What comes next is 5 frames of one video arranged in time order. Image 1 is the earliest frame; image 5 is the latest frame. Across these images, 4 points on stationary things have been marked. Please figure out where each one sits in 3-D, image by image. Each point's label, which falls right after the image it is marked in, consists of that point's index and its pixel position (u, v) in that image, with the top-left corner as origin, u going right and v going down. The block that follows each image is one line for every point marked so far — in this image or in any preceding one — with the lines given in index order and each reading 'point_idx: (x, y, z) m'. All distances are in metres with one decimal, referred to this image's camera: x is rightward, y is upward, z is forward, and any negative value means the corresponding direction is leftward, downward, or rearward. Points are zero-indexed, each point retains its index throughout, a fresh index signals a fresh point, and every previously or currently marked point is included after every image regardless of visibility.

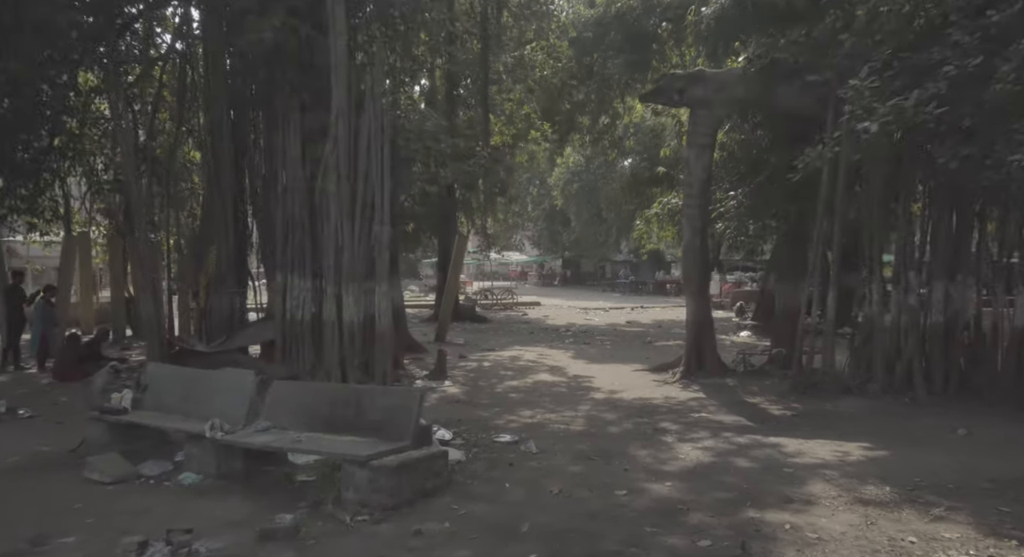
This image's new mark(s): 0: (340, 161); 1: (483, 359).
0: (-2.2, +1.5, +9.2) m
1: (-0.5, -1.4, +12.6) m
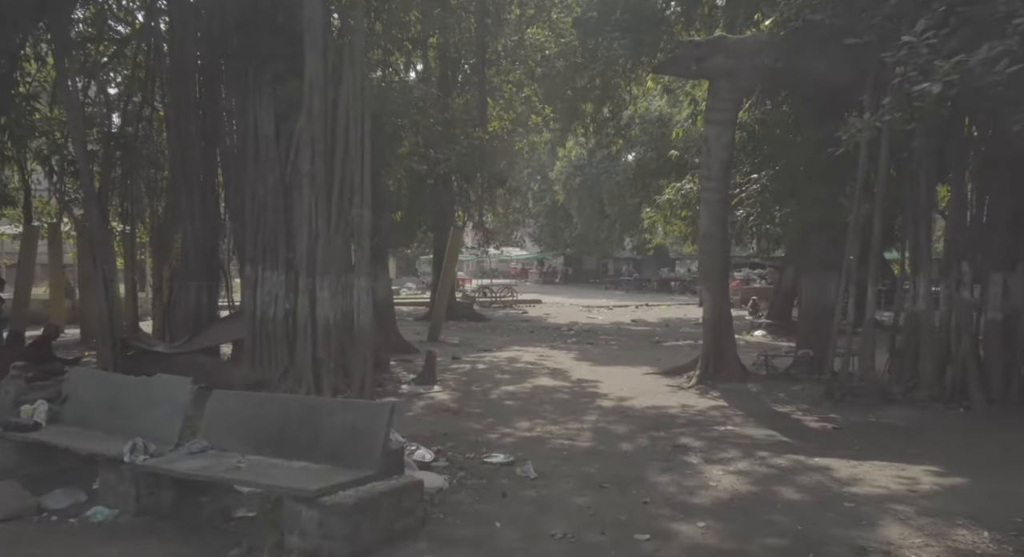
0: (-2.2, +1.6, +8.1) m
1: (-0.6, -1.3, +11.5) m
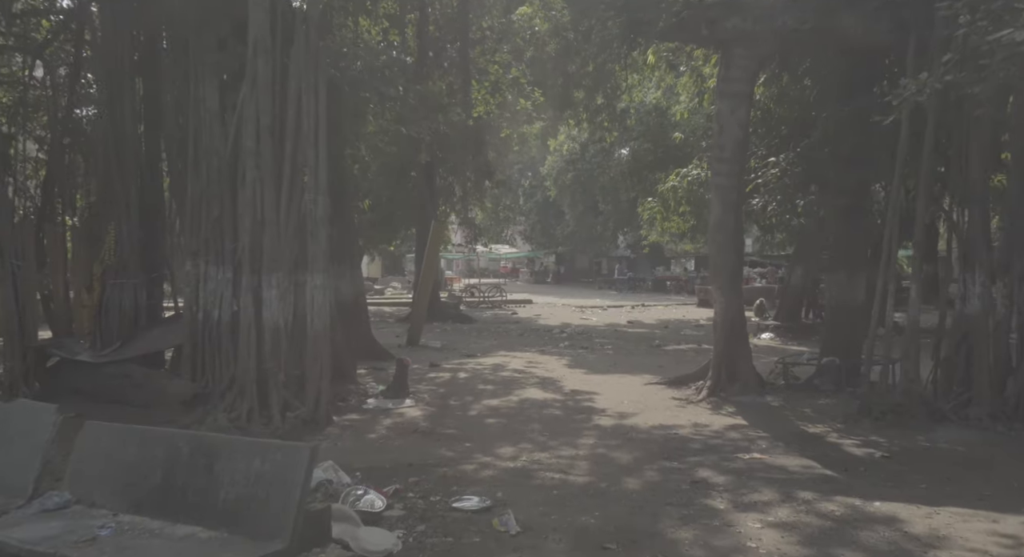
0: (-2.4, +1.6, +6.8) m
1: (-0.8, -1.3, +10.3) m
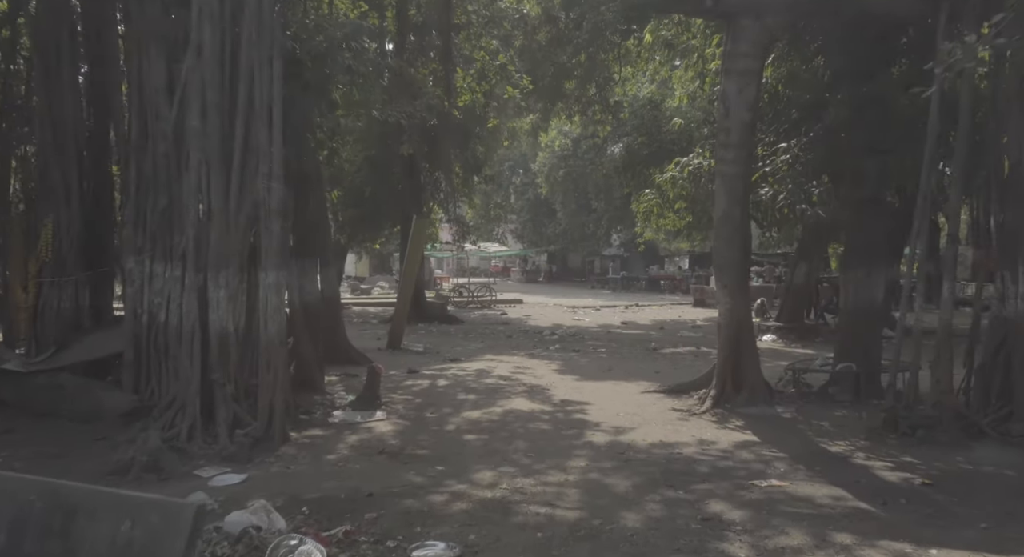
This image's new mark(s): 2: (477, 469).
0: (-2.5, +1.6, +6.0) m
1: (-1.0, -1.3, +9.4) m
2: (-0.3, -1.4, +5.4) m
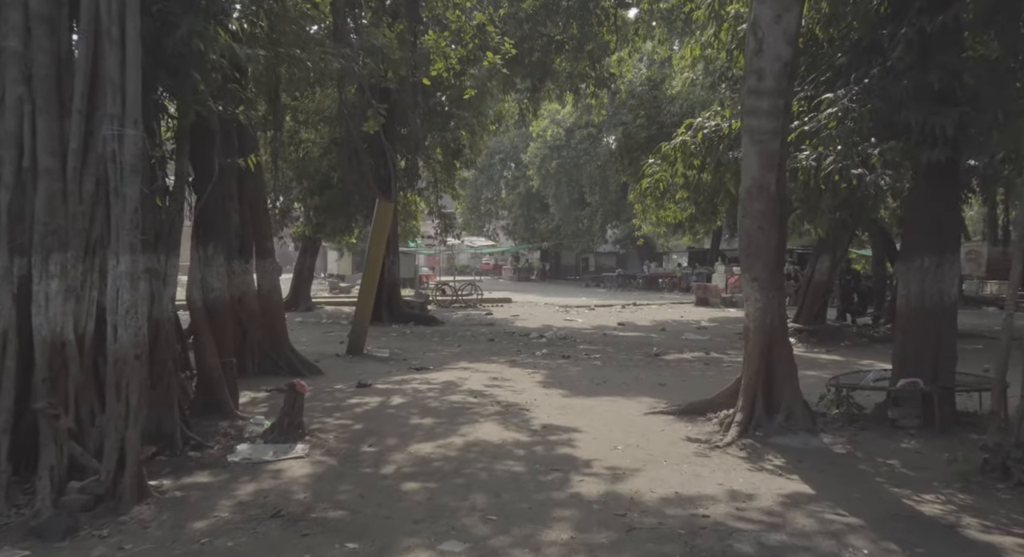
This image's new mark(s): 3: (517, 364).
0: (-2.8, +1.7, +4.2) m
1: (-1.2, -1.2, +7.7) m
2: (-0.5, -1.3, +3.6) m
3: (+0.1, -1.2, +9.9) m
